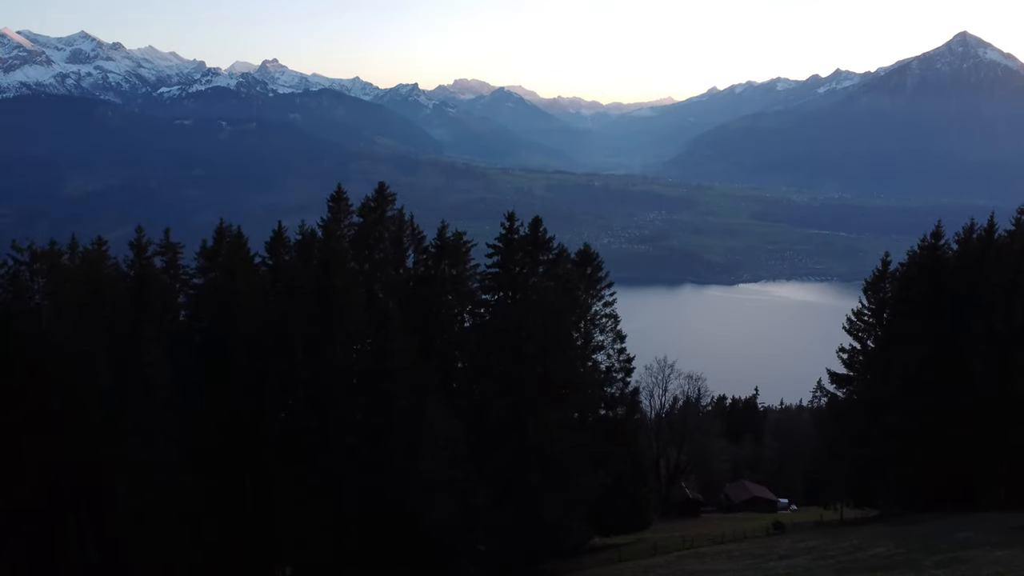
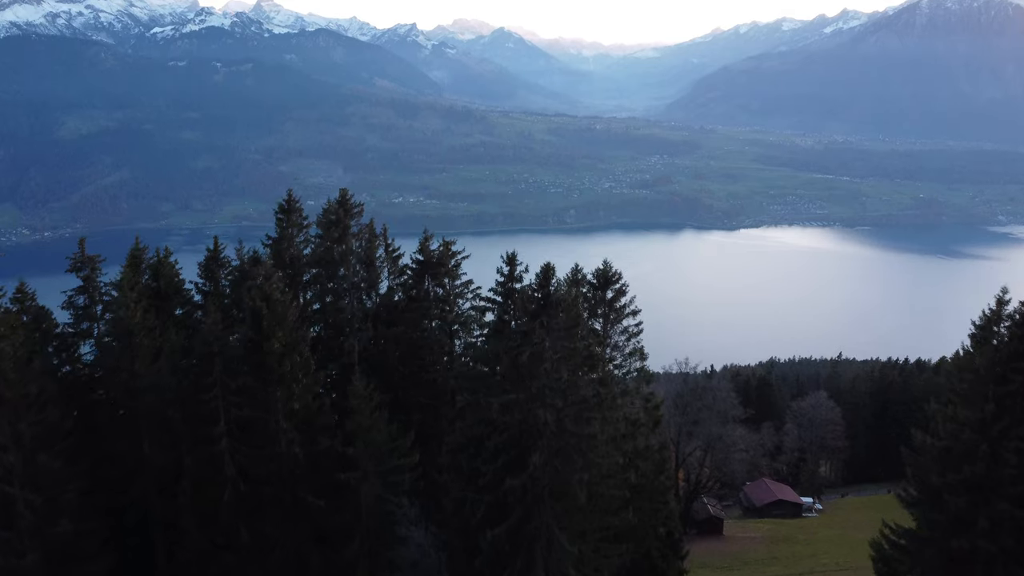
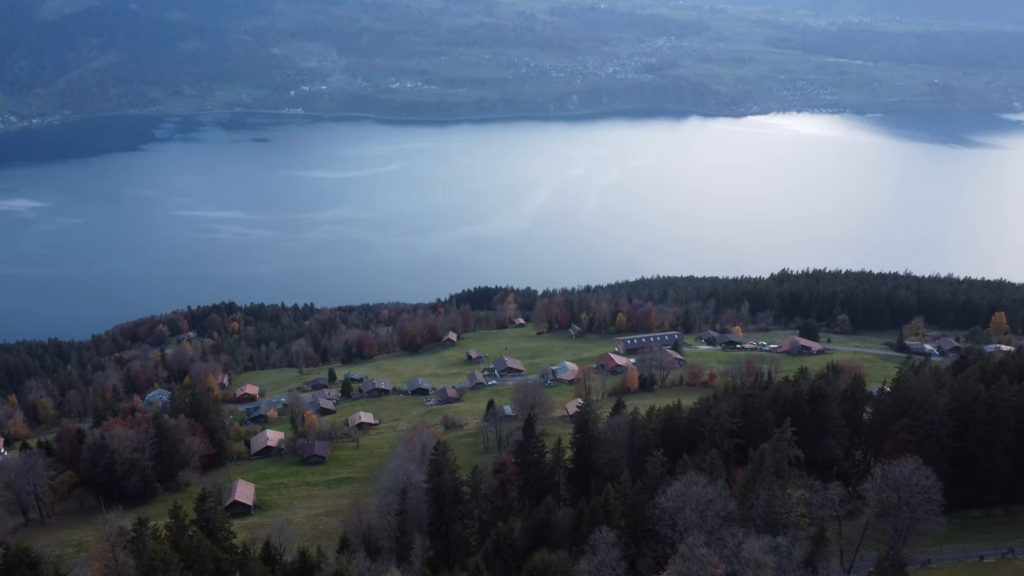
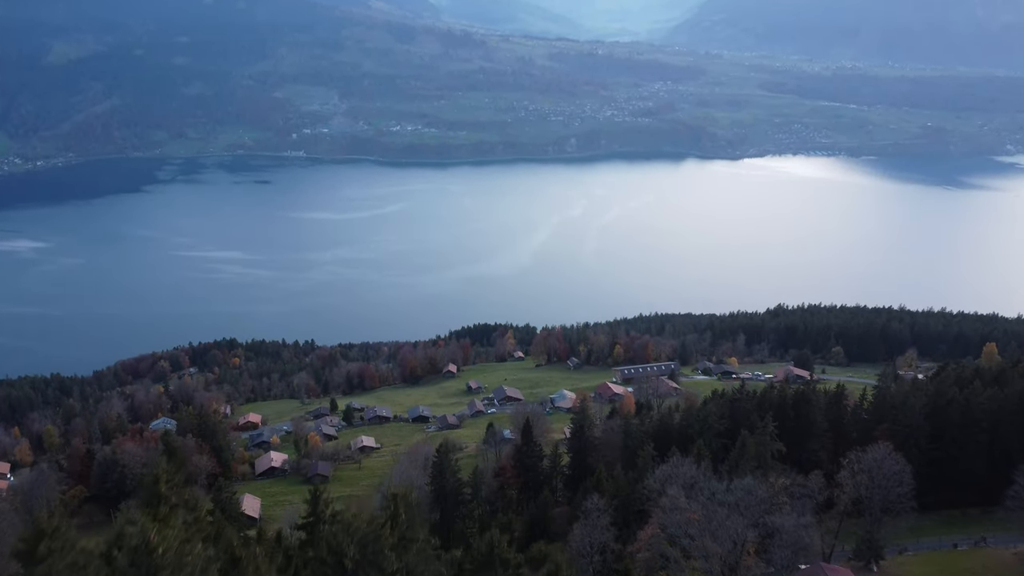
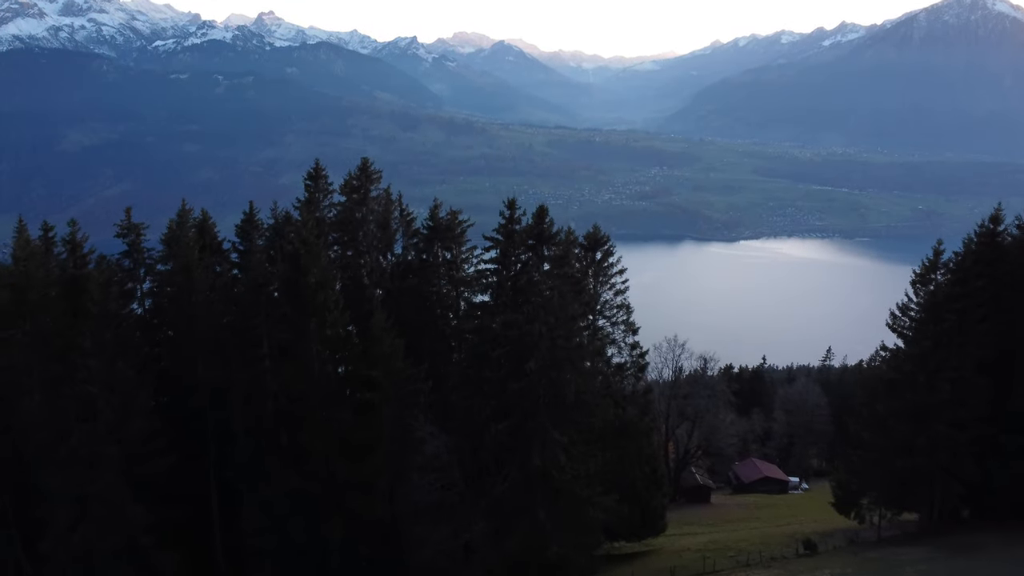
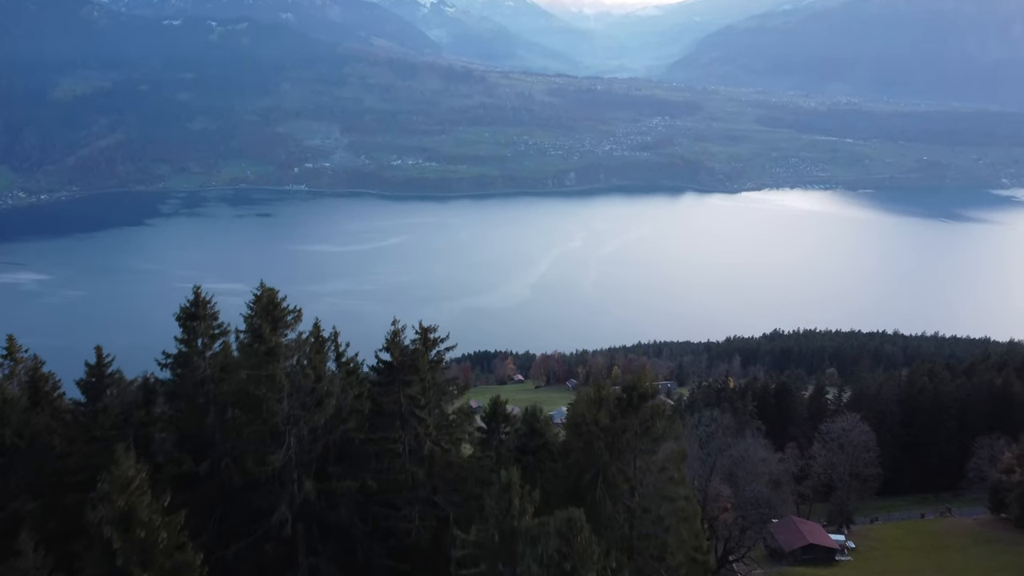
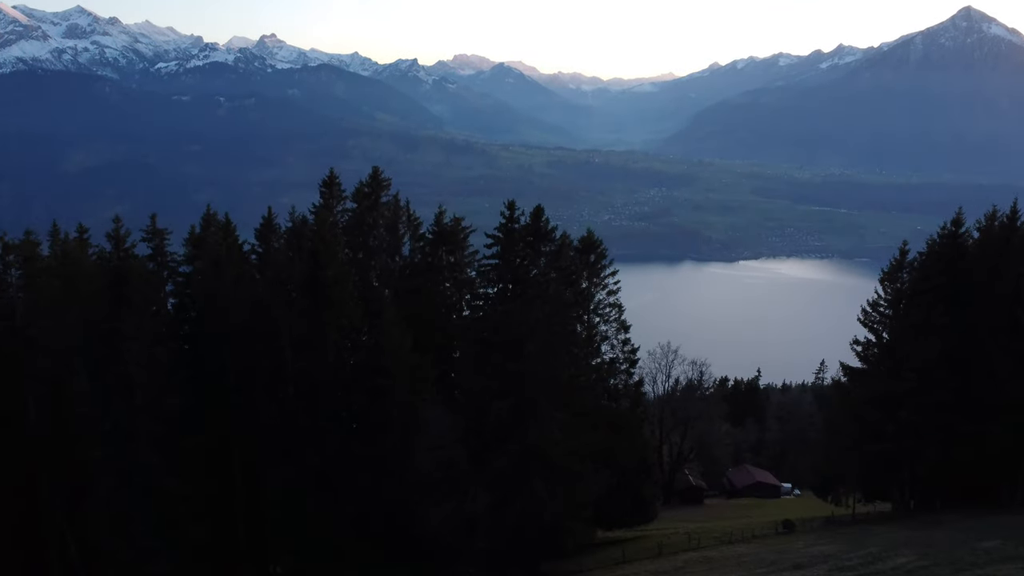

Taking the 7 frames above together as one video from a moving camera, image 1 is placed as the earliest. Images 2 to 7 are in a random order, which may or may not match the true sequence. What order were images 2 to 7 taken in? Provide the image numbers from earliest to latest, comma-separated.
7, 5, 2, 6, 4, 3
